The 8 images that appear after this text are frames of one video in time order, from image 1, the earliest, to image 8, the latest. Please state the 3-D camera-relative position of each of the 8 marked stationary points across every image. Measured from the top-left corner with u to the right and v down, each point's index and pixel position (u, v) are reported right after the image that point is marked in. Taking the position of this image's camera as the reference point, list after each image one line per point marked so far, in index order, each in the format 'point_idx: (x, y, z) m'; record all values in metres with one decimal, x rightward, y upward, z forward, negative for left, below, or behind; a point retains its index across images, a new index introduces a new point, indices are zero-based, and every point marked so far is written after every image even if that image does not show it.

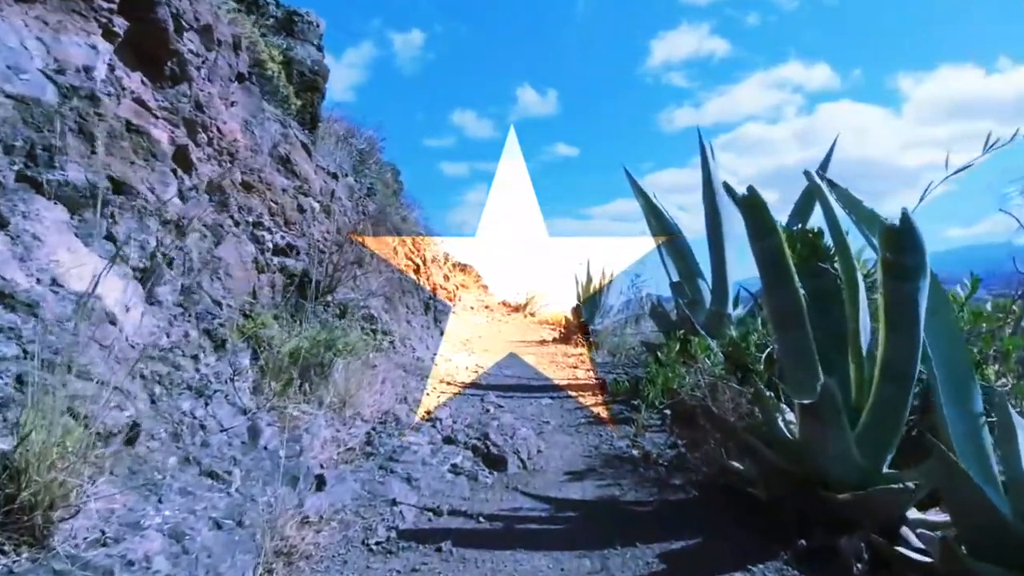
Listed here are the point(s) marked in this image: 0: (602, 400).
0: (+0.6, -0.8, +4.2) m
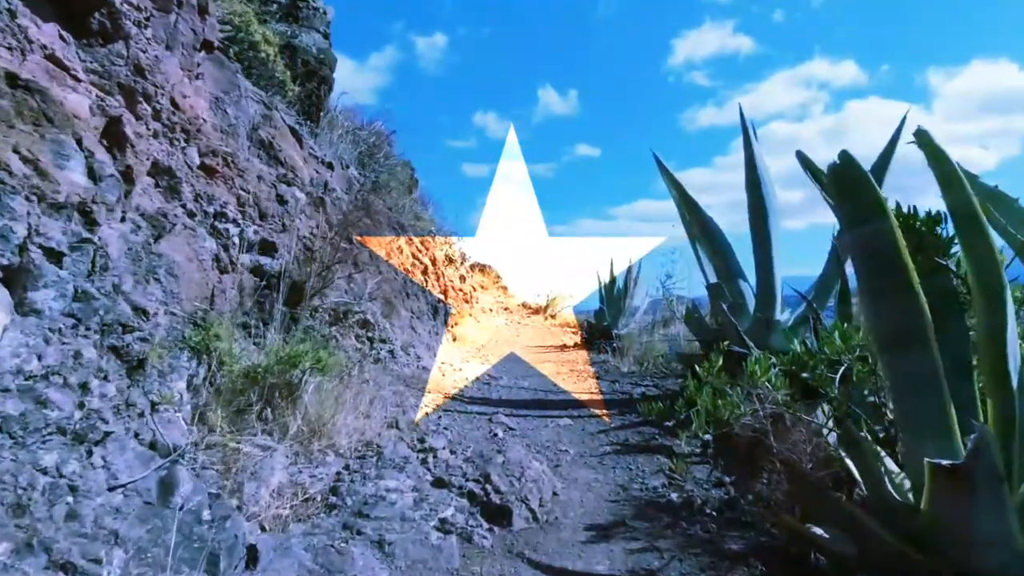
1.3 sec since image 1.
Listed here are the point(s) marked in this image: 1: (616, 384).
0: (+0.7, -0.8, +3.6) m
1: (+0.9, -0.8, +5.2) m
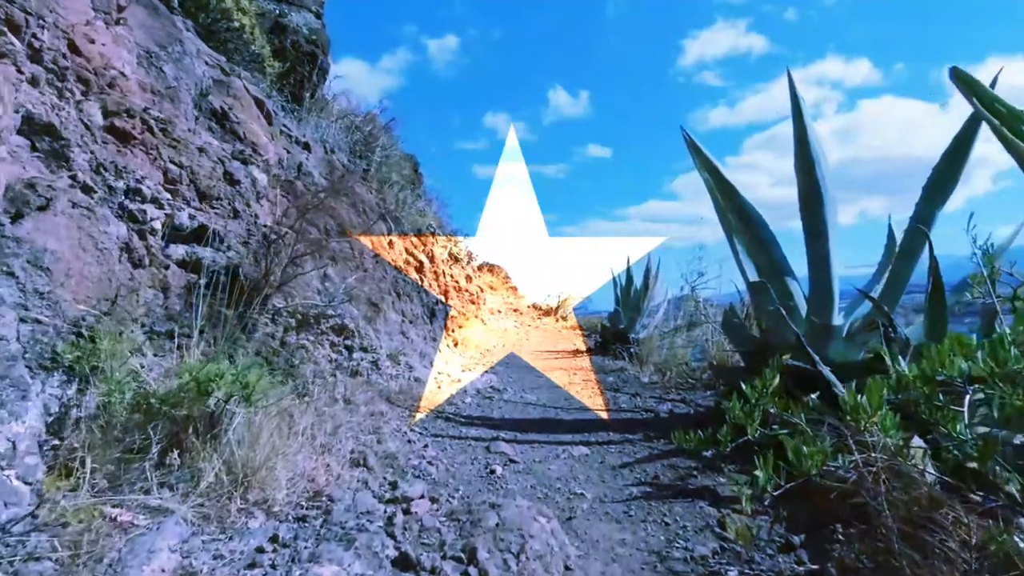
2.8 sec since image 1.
0: (+0.7, -0.8, +2.9) m
1: (+1.0, -0.8, +4.6) m
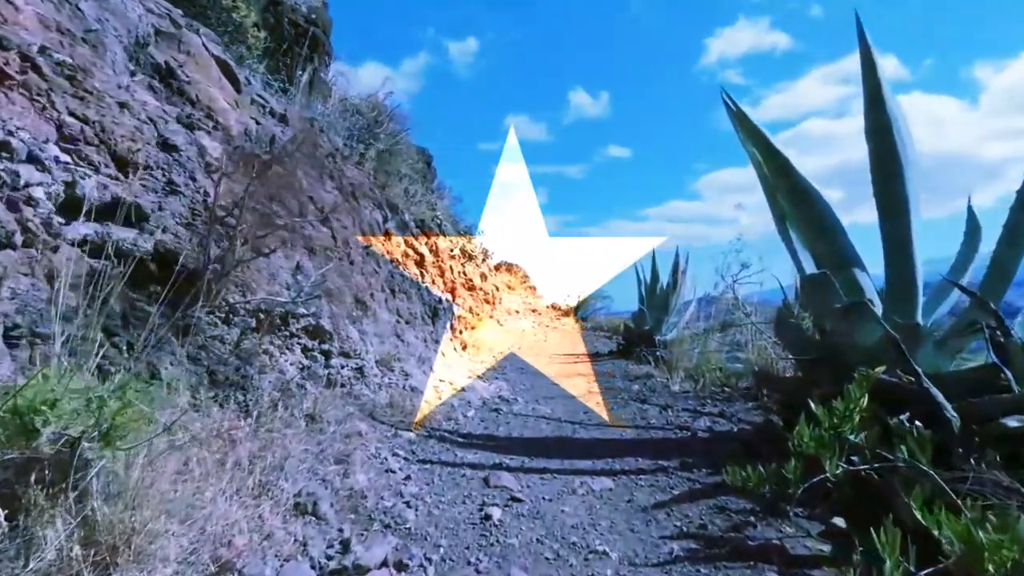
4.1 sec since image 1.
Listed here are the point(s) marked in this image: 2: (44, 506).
0: (+0.7, -0.8, +2.3) m
1: (+1.0, -0.8, +3.9) m
2: (-0.9, -0.4, +1.2) m
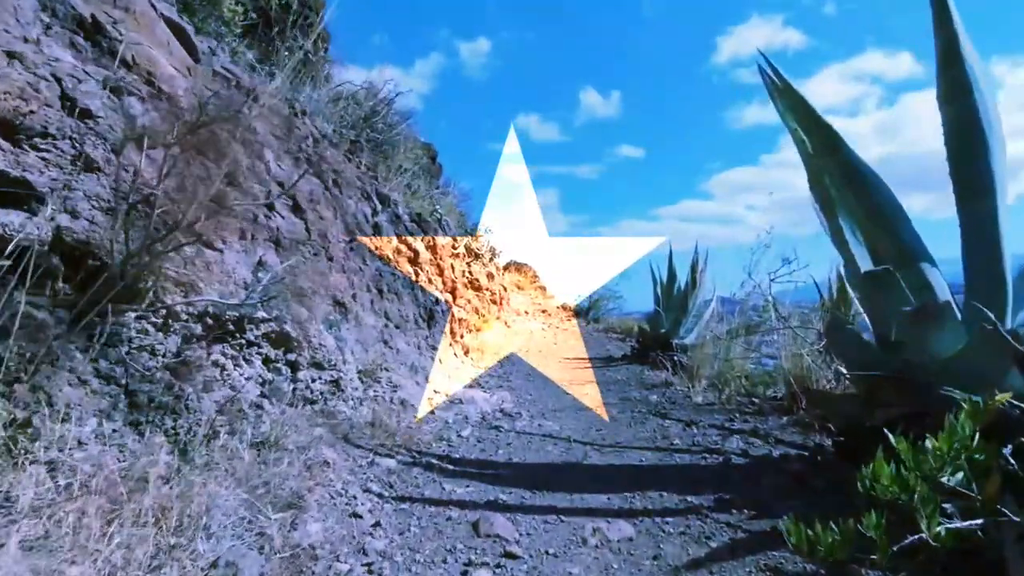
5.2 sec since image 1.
0: (+0.7, -0.8, +1.8) m
1: (+1.0, -0.8, +3.4) m
2: (-1.0, -0.4, +0.8) m
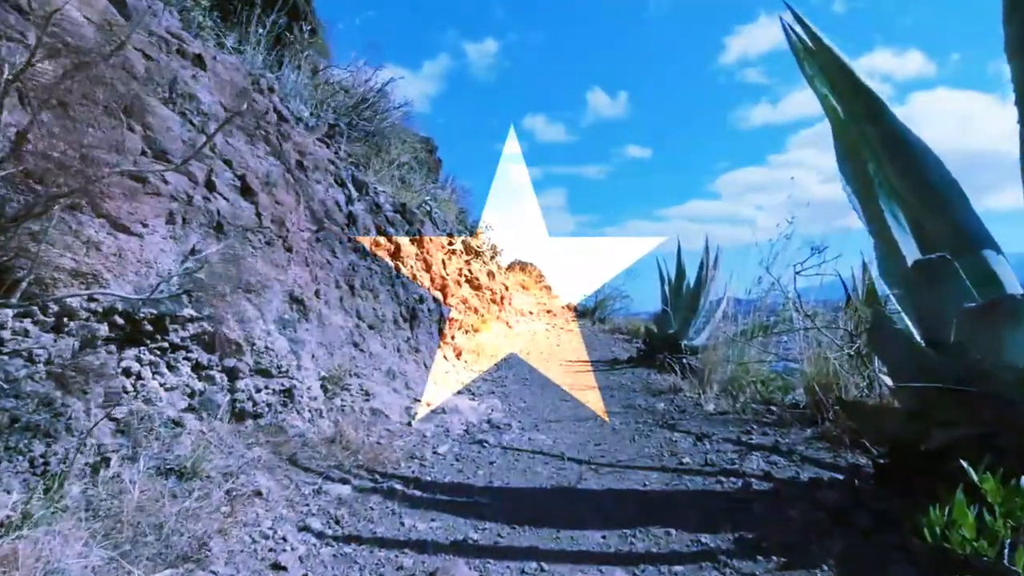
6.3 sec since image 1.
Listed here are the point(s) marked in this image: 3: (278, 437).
0: (+0.6, -0.7, +1.4) m
1: (+1.0, -0.8, +3.0) m
2: (-1.1, -0.4, +0.4) m
3: (-0.9, -0.5, +2.2) m
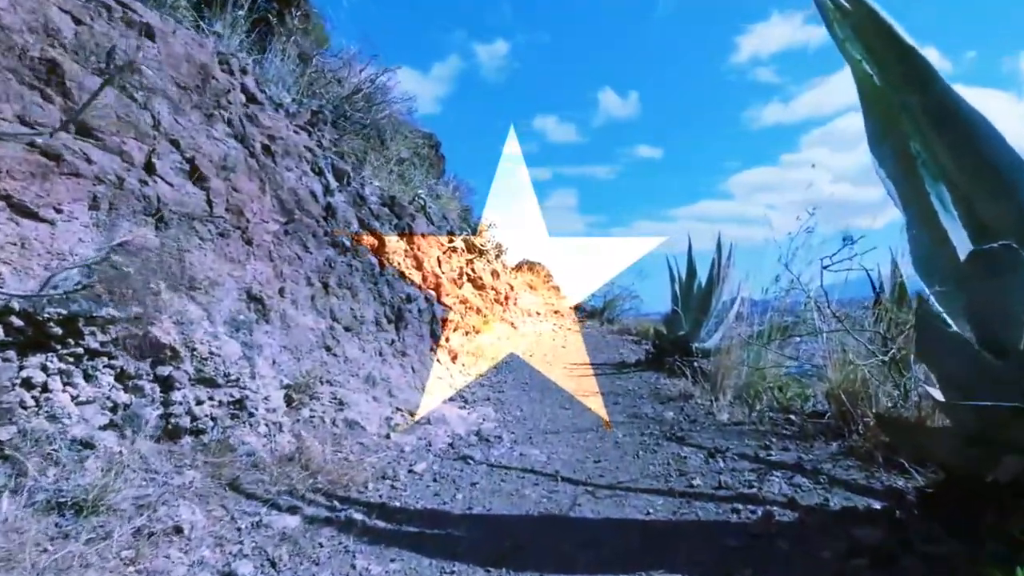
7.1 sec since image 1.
0: (+0.6, -0.7, +1.1) m
1: (+0.9, -0.8, +2.7) m
2: (-1.2, -0.4, +0.1) m
3: (-0.9, -0.5, +1.9) m
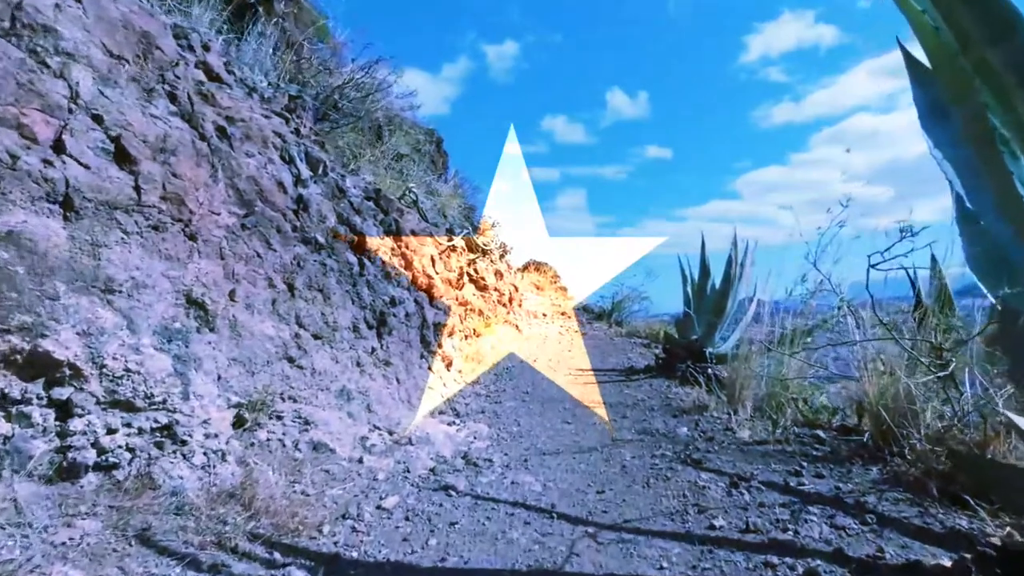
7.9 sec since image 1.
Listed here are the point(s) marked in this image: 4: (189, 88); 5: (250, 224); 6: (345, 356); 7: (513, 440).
0: (+0.5, -0.7, +0.7) m
1: (+0.9, -0.8, +2.3) m
2: (-1.3, -0.4, -0.3) m
3: (-1.0, -0.5, +1.5) m
4: (-1.3, +0.8, +2.4) m
5: (-1.1, +0.3, +2.4) m
6: (-0.8, -0.3, +2.8) m
7: (0.0, -0.8, +3.0) m
